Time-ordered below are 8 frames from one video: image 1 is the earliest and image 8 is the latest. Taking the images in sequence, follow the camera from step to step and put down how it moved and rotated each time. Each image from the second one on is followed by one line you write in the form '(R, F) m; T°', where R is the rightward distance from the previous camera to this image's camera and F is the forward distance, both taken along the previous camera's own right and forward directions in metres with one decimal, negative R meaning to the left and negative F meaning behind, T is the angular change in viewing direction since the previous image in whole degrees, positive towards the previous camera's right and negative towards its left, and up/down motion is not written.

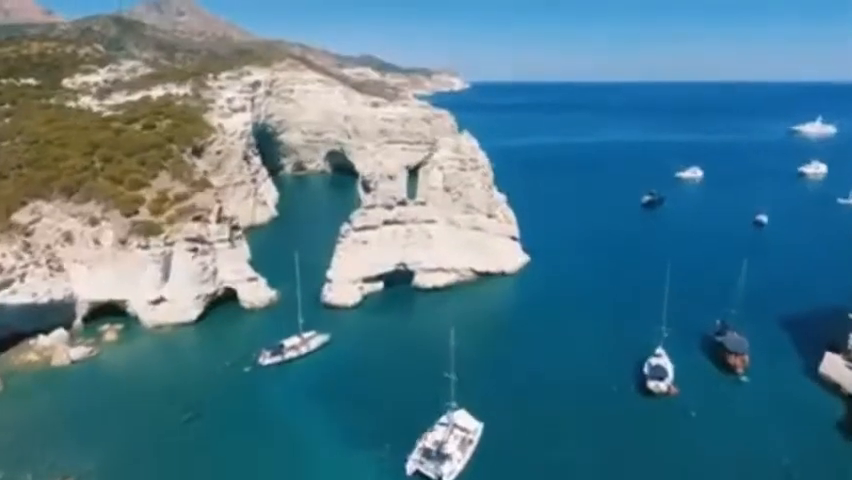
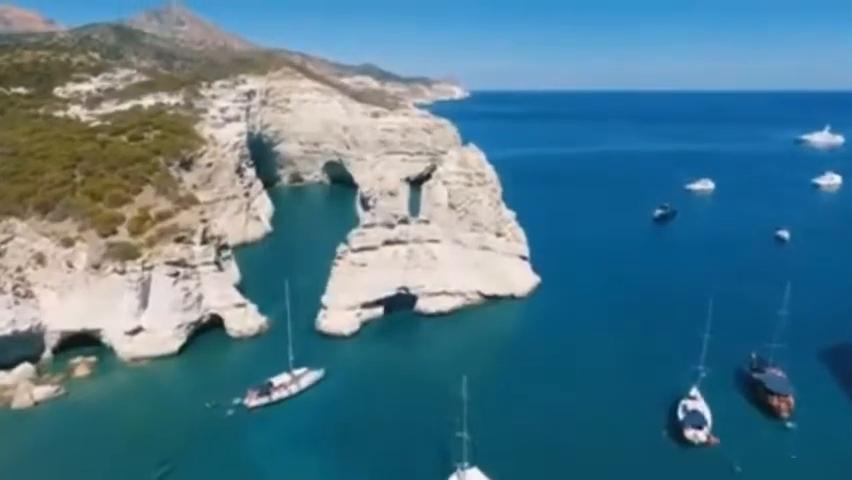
(-0.3, +4.1) m; 0°
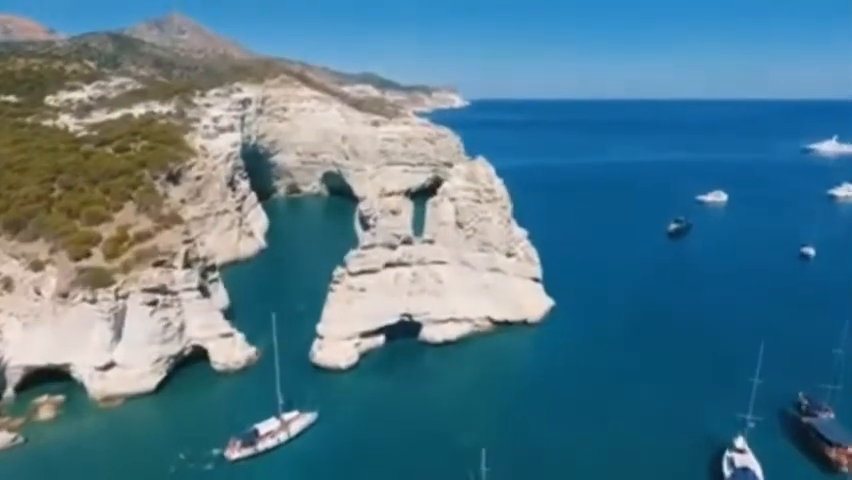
(-0.4, +4.2) m; 0°
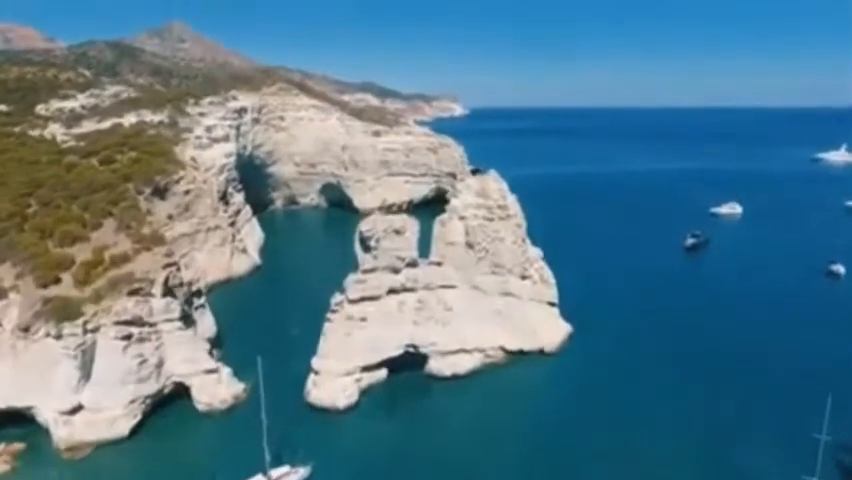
(-0.5, +4.2) m; 0°
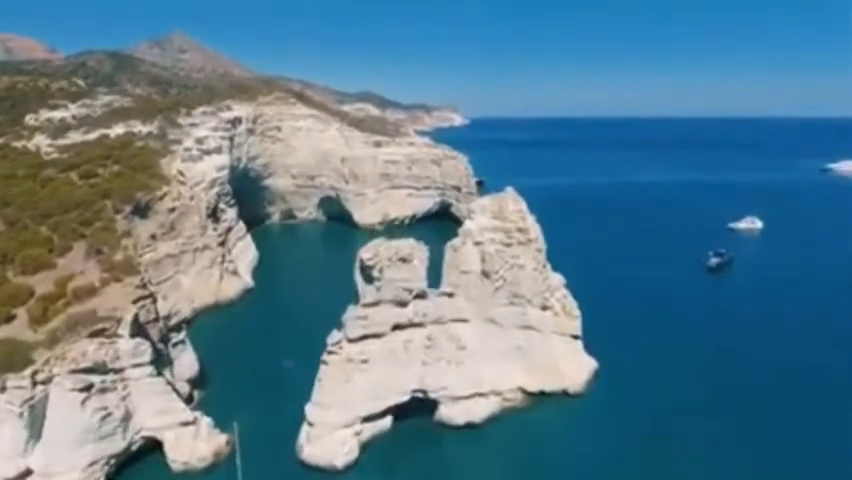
(-0.6, +5.0) m; 0°
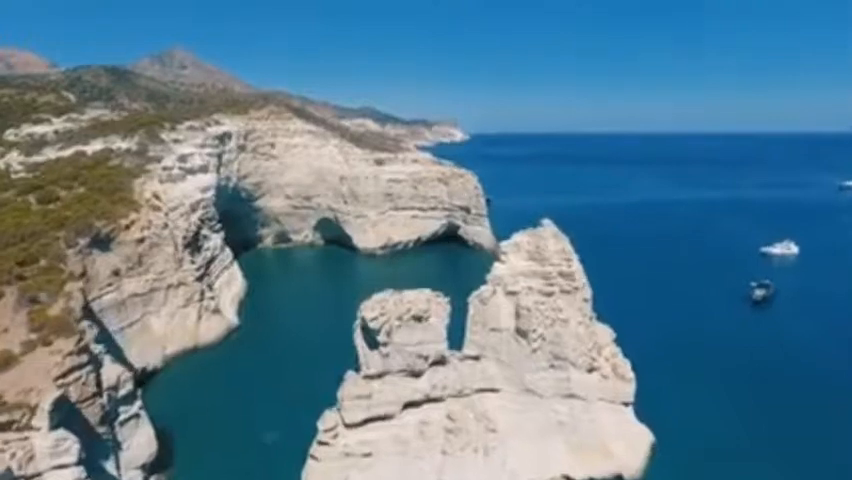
(-1.0, +7.9) m; 0°
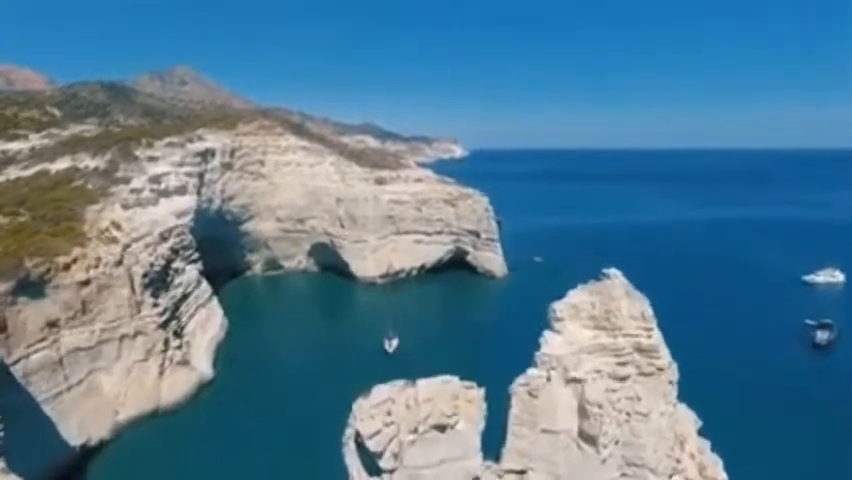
(-0.8, +8.7) m; 0°
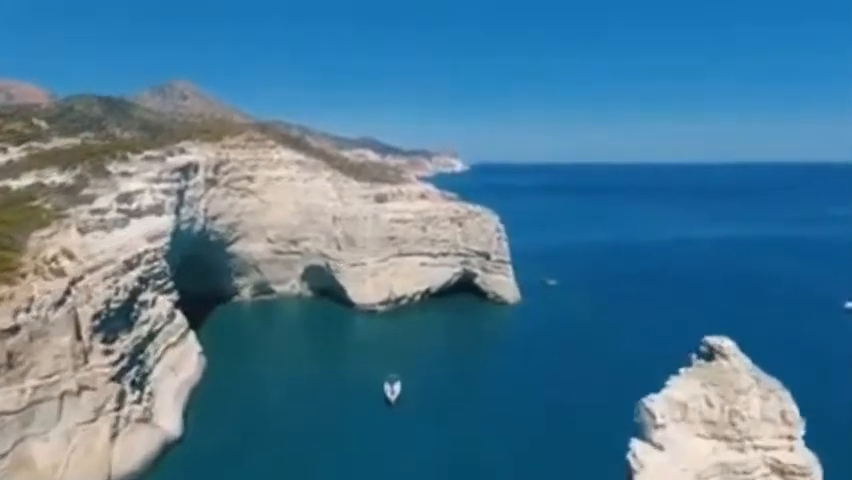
(-0.7, +7.3) m; 0°
